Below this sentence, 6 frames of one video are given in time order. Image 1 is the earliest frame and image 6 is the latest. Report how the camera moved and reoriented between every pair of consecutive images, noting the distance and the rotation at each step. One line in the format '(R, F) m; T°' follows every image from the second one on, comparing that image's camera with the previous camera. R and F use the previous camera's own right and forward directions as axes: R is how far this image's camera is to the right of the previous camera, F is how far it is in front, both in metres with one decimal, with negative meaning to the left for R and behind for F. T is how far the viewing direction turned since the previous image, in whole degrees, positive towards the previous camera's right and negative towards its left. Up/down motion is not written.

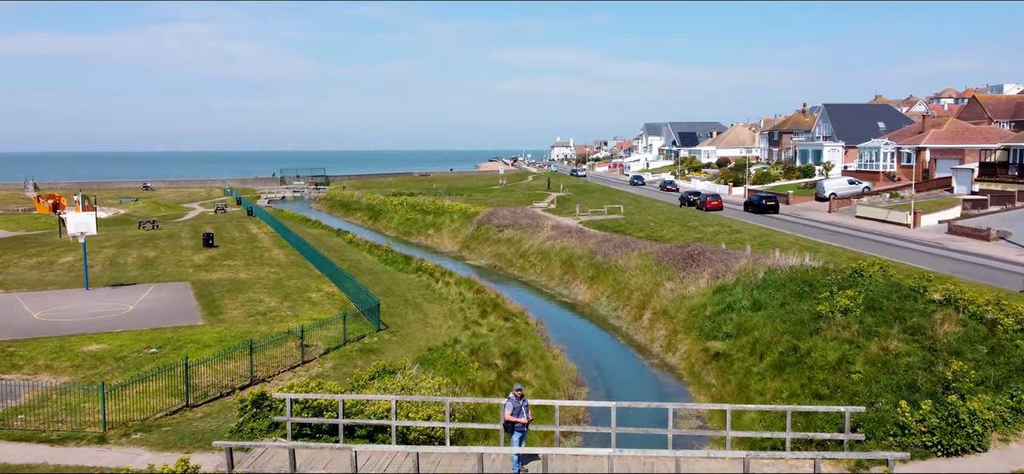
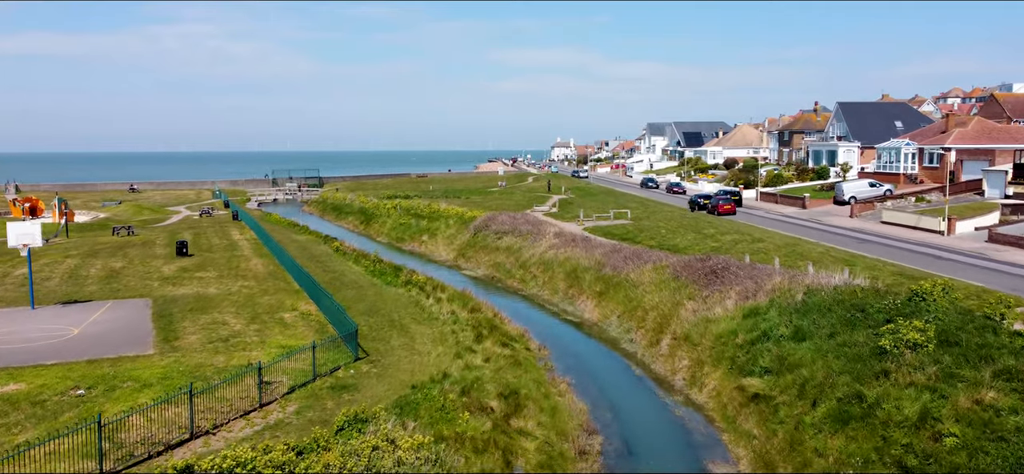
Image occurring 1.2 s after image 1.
(0.0, +3.5) m; 0°
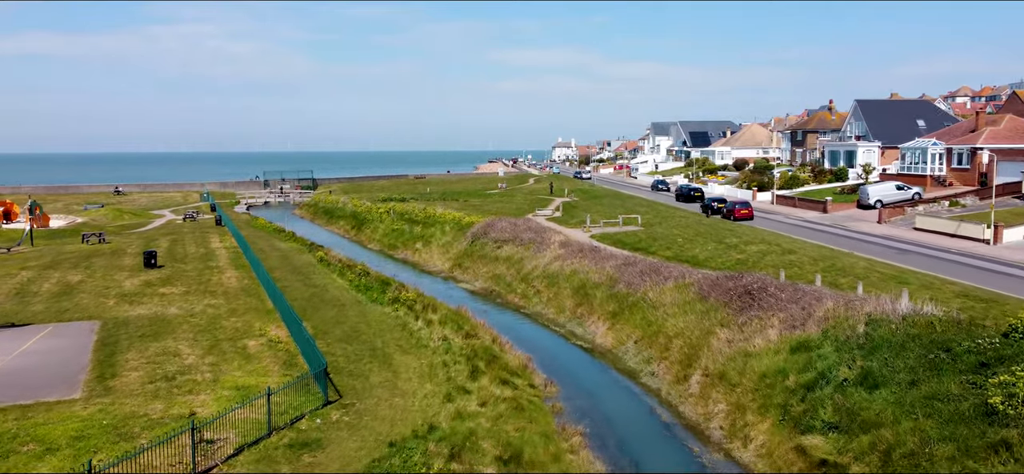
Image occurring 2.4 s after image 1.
(0.0, +3.7) m; 0°
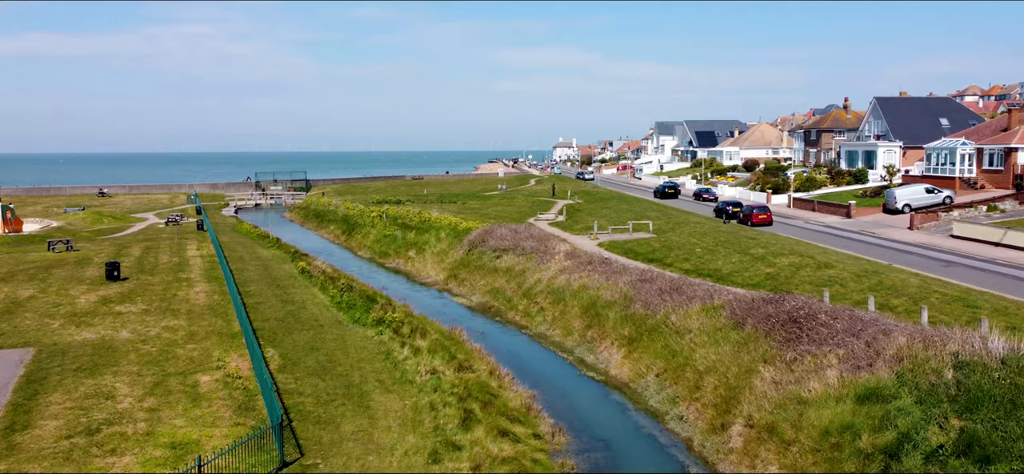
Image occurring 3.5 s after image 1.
(0.0, +3.6) m; 0°
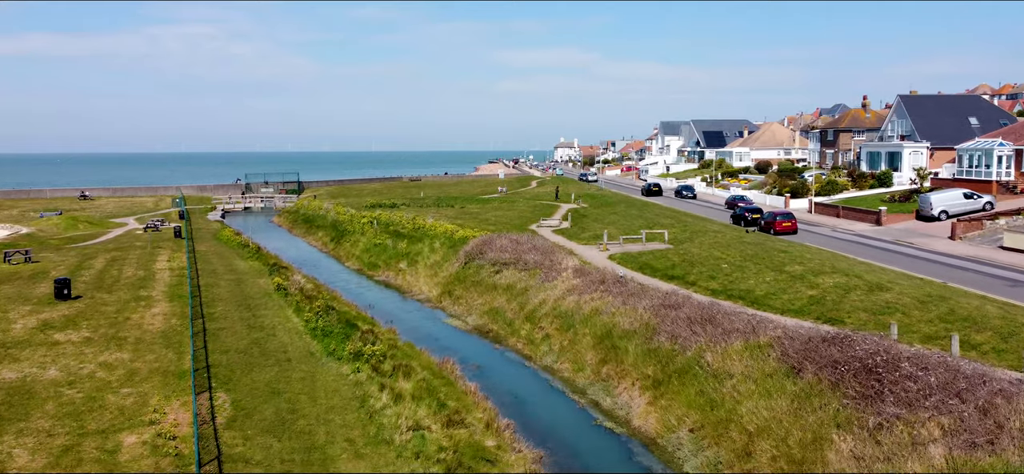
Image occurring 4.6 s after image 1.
(0.0, +3.9) m; 0°
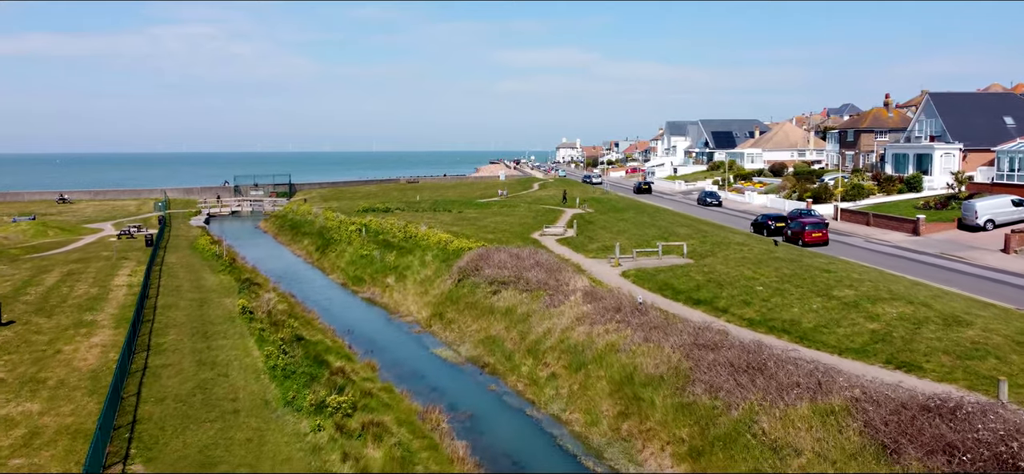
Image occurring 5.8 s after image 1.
(0.0, +4.1) m; 0°
